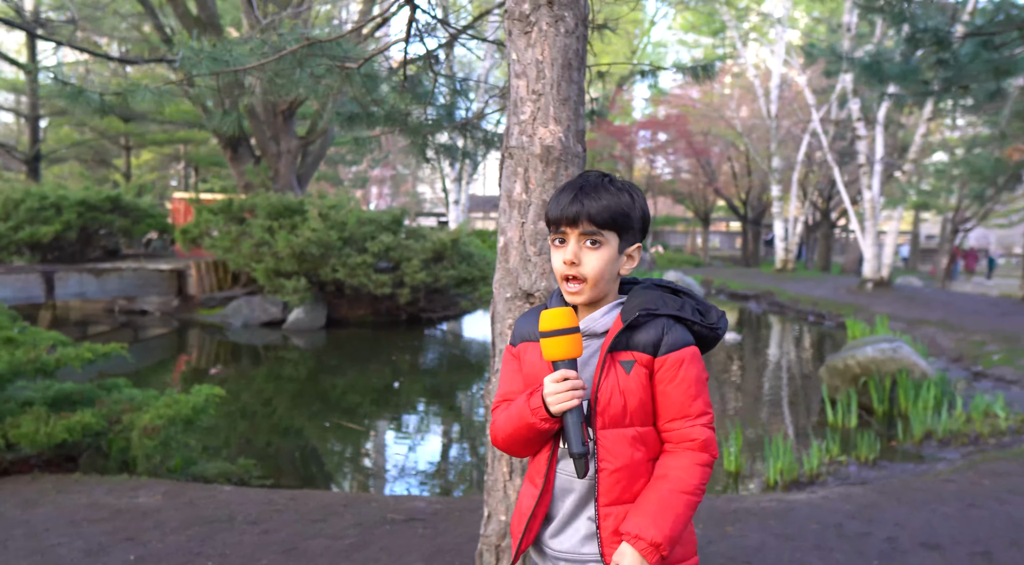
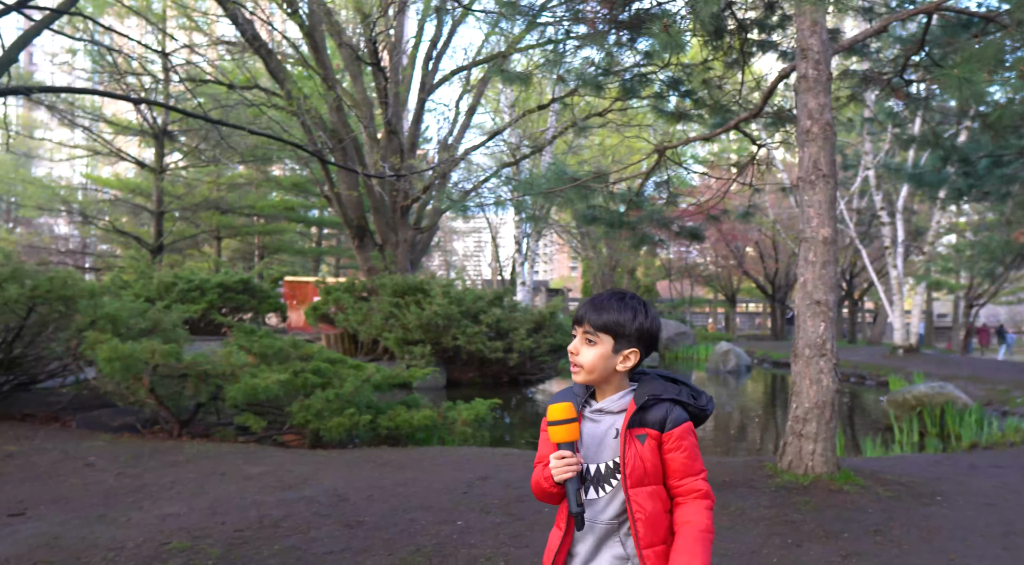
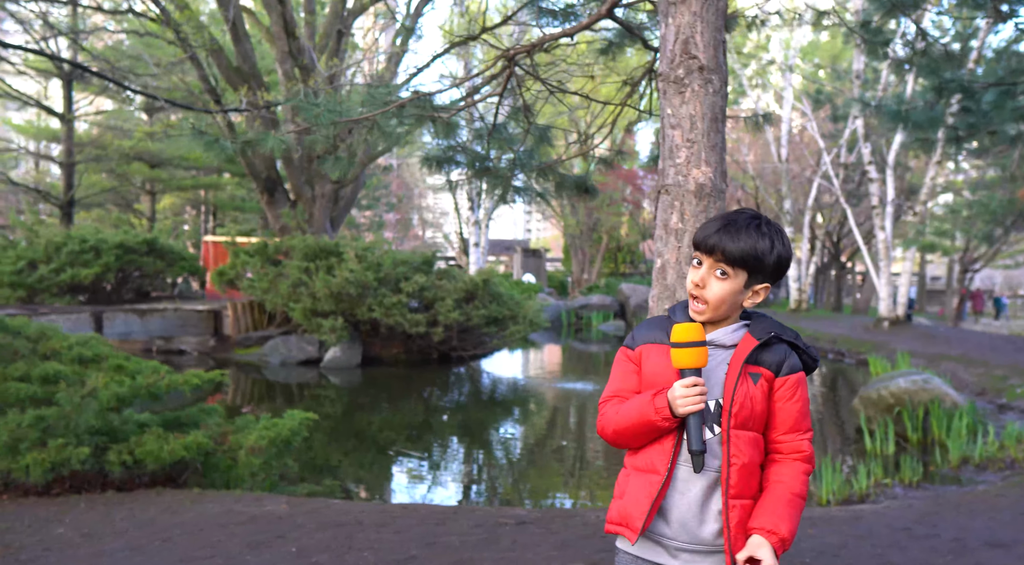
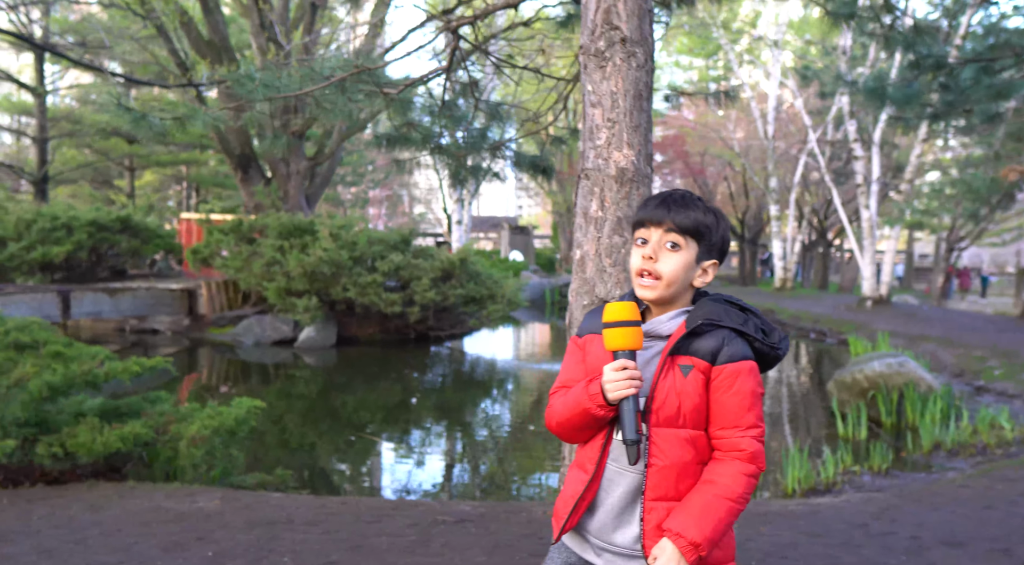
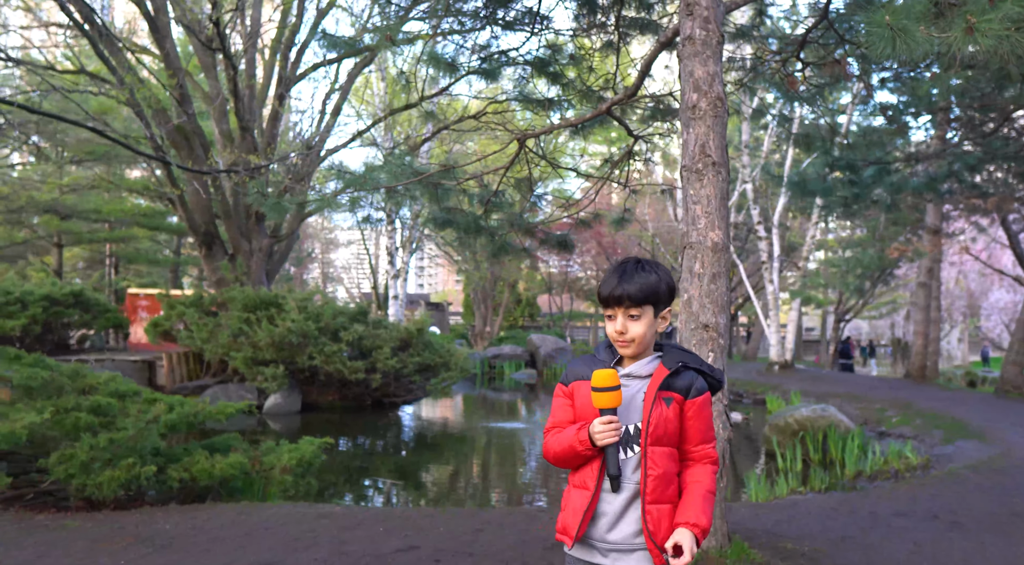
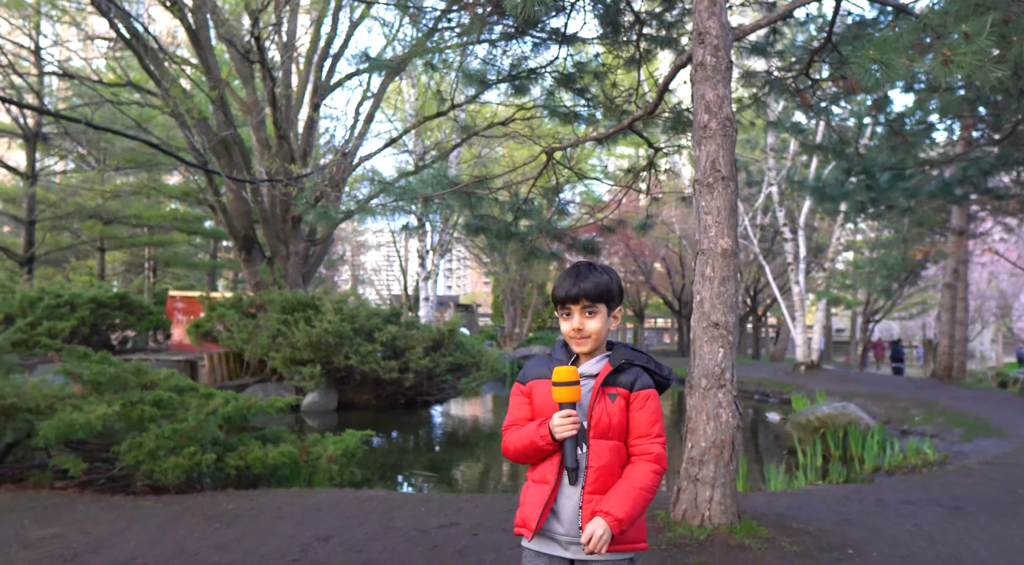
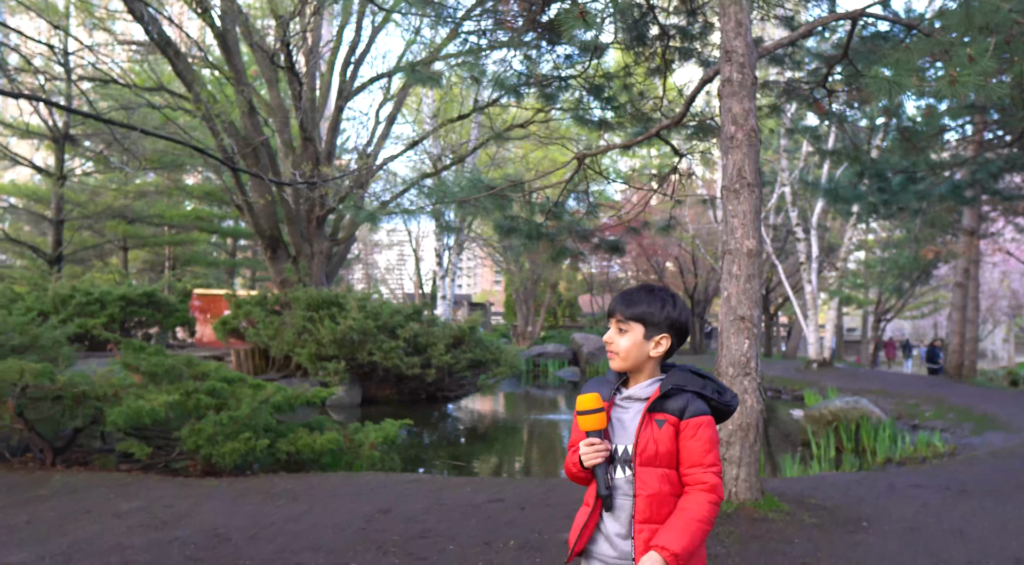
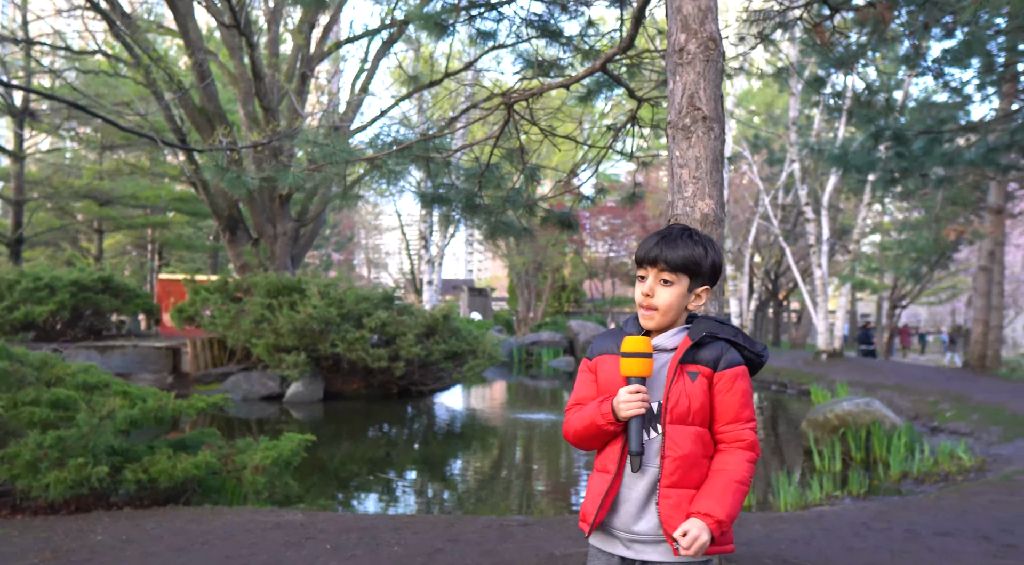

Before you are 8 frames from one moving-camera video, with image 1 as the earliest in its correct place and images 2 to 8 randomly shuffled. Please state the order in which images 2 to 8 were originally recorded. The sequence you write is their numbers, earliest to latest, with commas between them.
4, 3, 8, 5, 6, 7, 2
